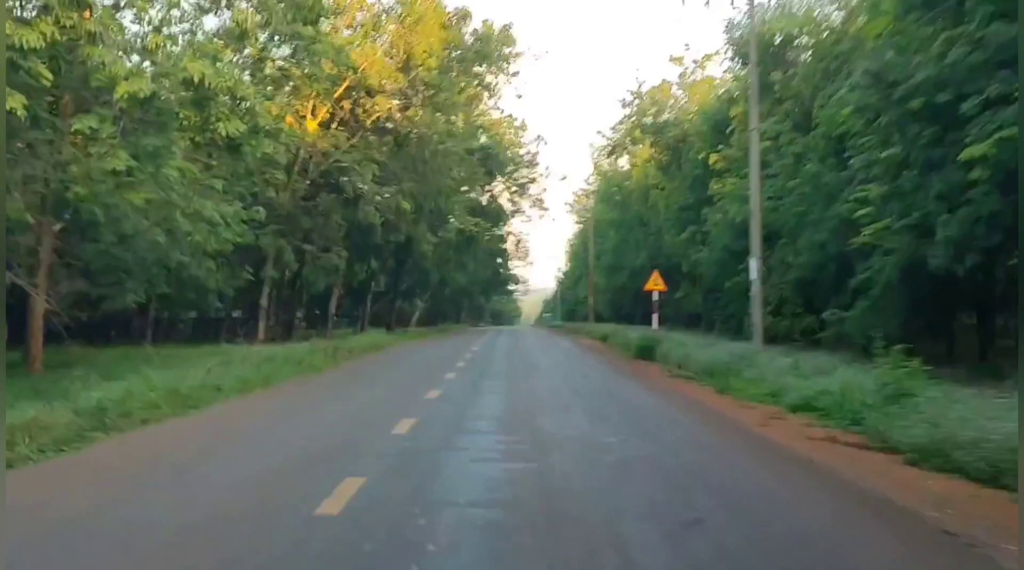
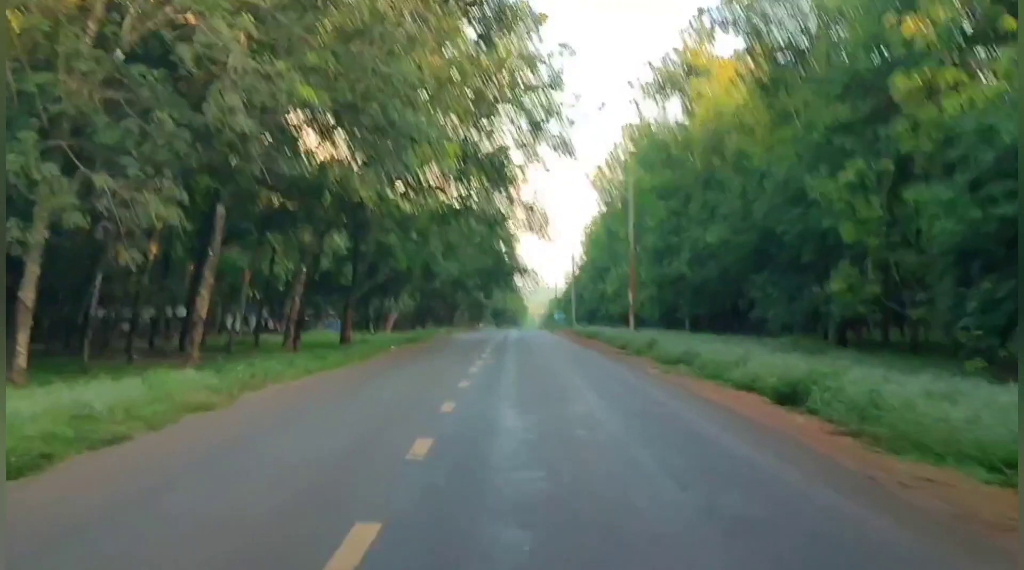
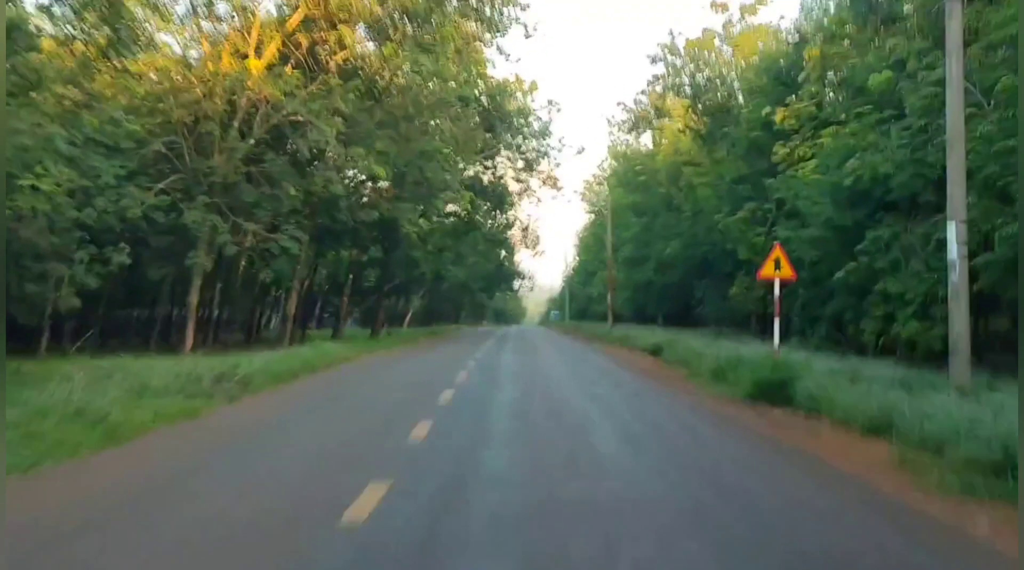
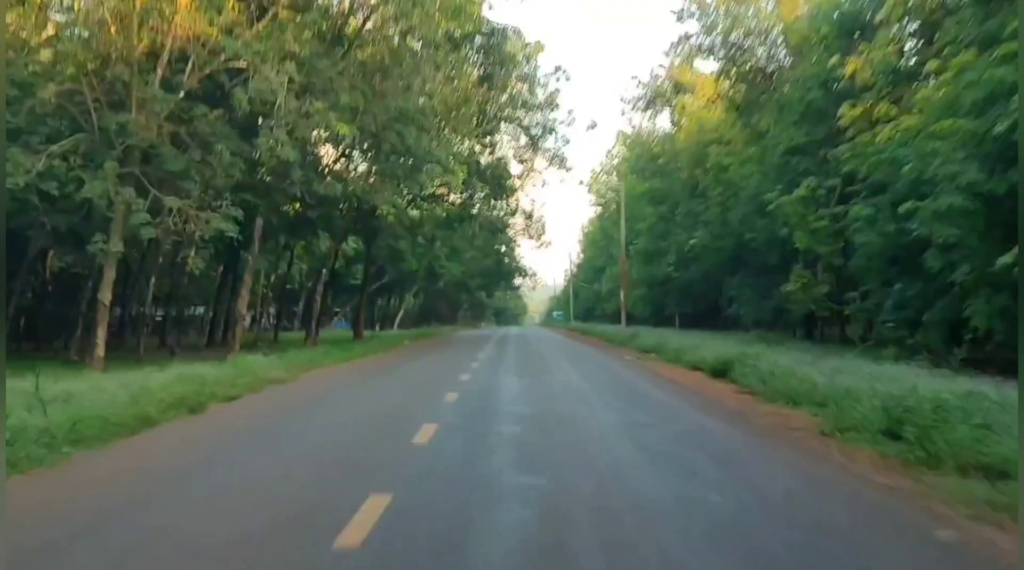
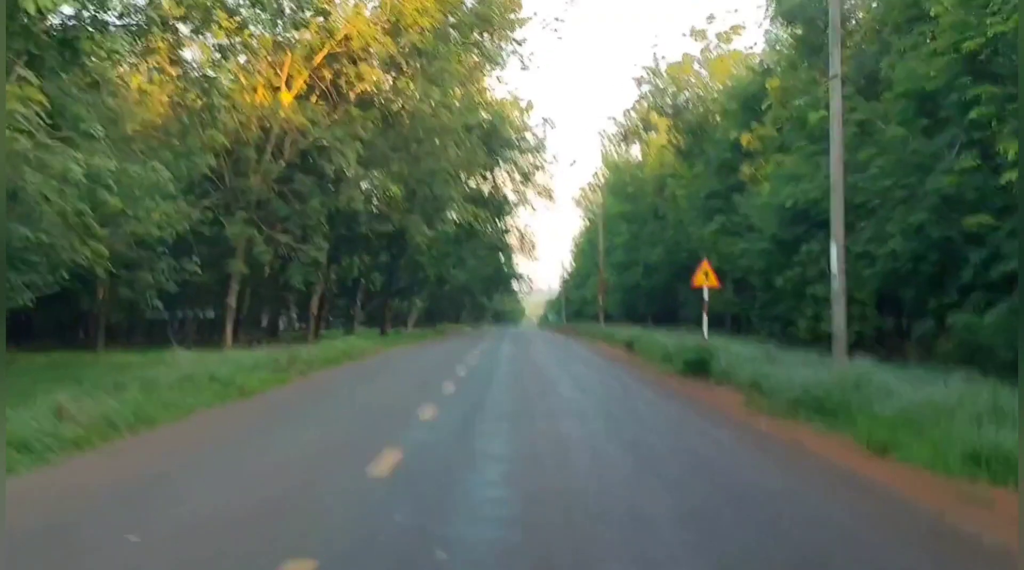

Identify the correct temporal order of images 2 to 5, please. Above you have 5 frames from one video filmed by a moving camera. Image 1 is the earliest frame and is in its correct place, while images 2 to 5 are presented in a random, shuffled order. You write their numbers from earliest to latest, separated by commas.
5, 3, 4, 2
